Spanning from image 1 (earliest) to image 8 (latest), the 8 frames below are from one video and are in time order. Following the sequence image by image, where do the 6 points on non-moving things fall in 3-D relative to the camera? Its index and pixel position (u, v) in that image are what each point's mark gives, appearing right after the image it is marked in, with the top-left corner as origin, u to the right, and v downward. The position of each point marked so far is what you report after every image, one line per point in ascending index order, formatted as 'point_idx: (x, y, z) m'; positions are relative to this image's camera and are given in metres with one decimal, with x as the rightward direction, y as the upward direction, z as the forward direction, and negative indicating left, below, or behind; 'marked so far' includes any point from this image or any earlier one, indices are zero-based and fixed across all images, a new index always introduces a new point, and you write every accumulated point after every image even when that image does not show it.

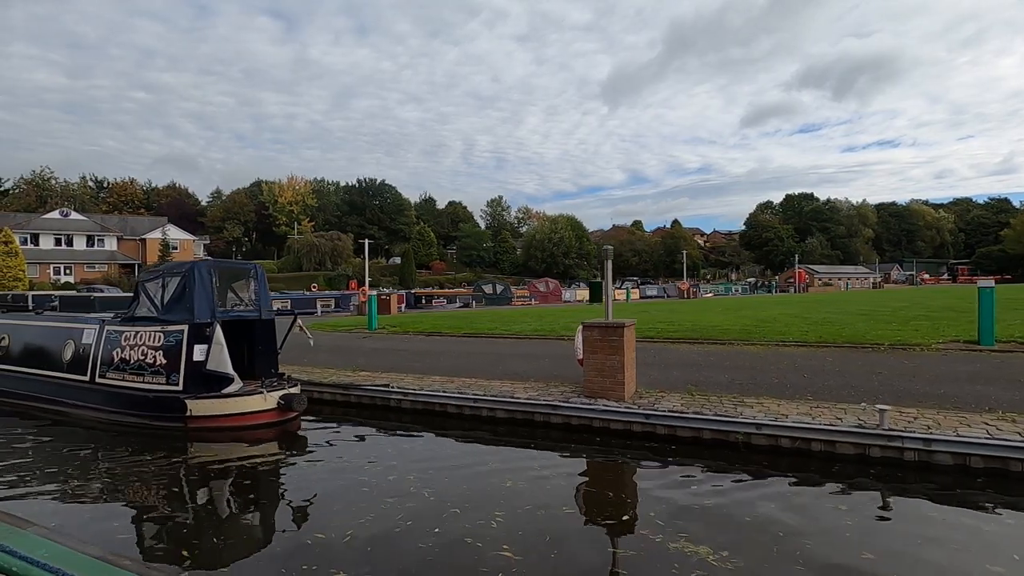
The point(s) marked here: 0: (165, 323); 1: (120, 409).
0: (-5.3, -0.6, +9.7) m
1: (-6.3, -1.9, +10.1) m
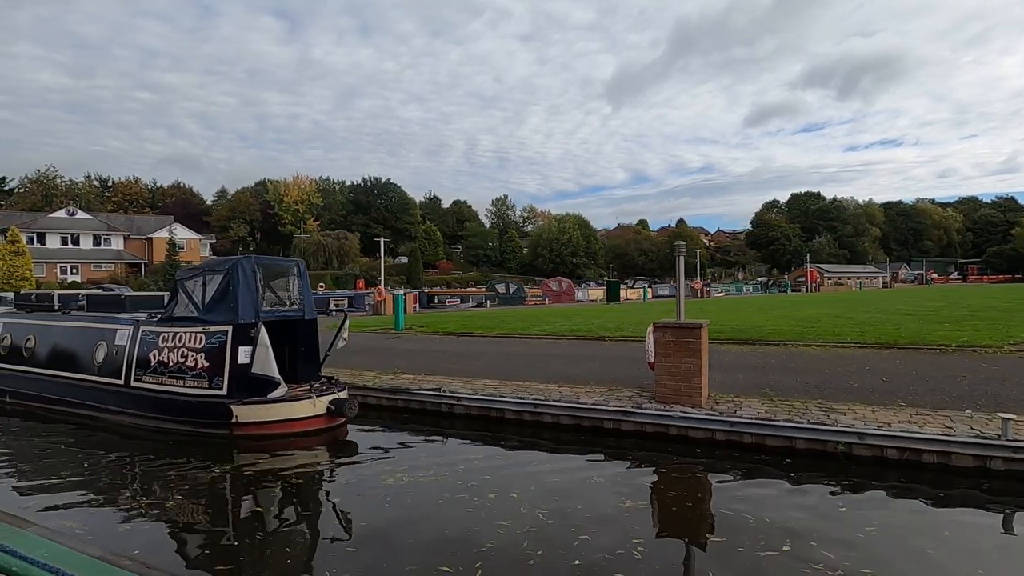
0: (-4.4, -0.5, +9.2) m
1: (-5.4, -1.9, +9.5) m
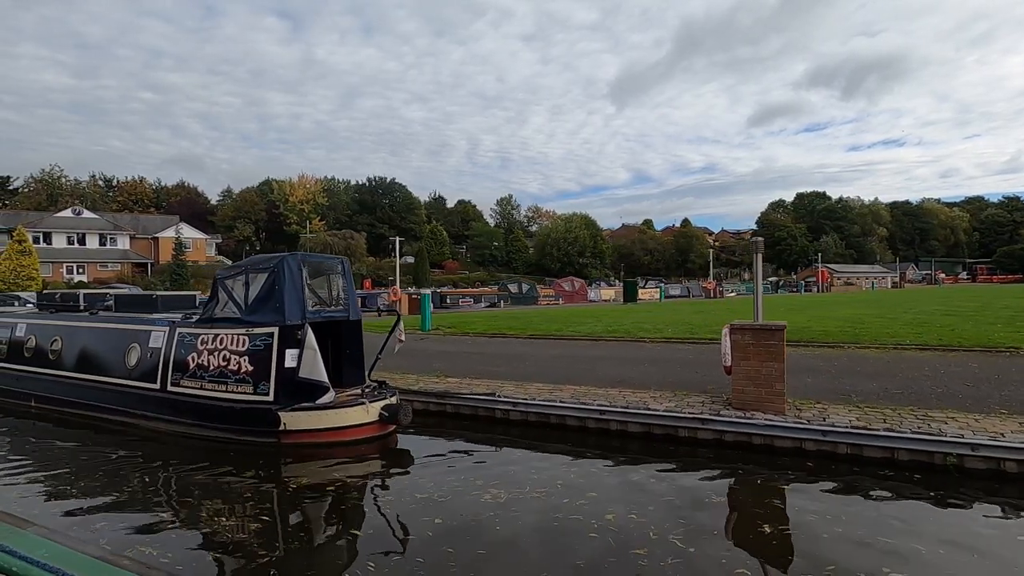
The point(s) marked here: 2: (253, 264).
0: (-3.6, -0.5, +8.6) m
1: (-4.5, -1.9, +9.0) m
2: (-3.6, +0.3, +8.8) m
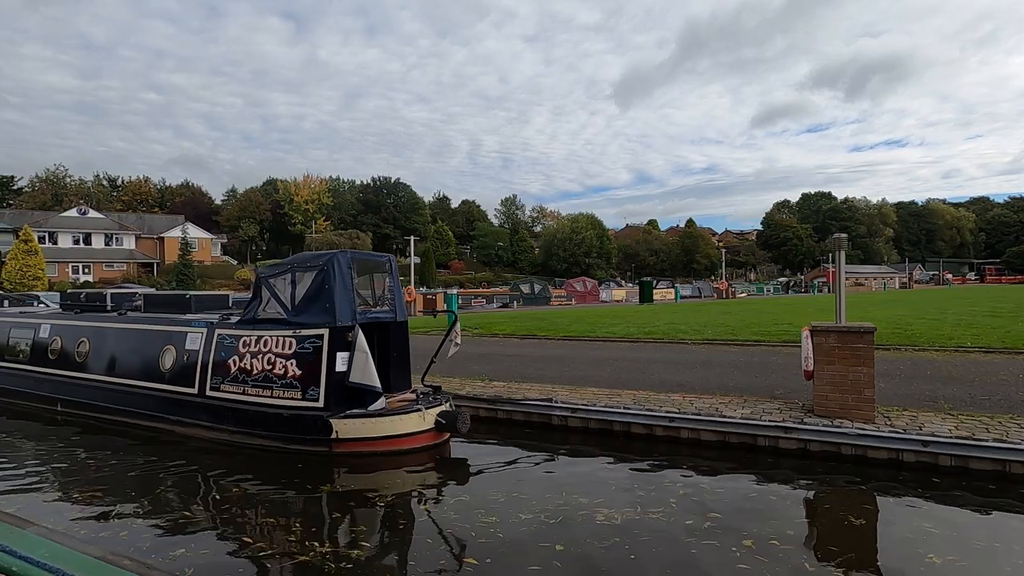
0: (-2.8, -0.5, +8.1) m
1: (-3.7, -1.9, +8.5) m
2: (-2.8, +0.3, +8.3) m
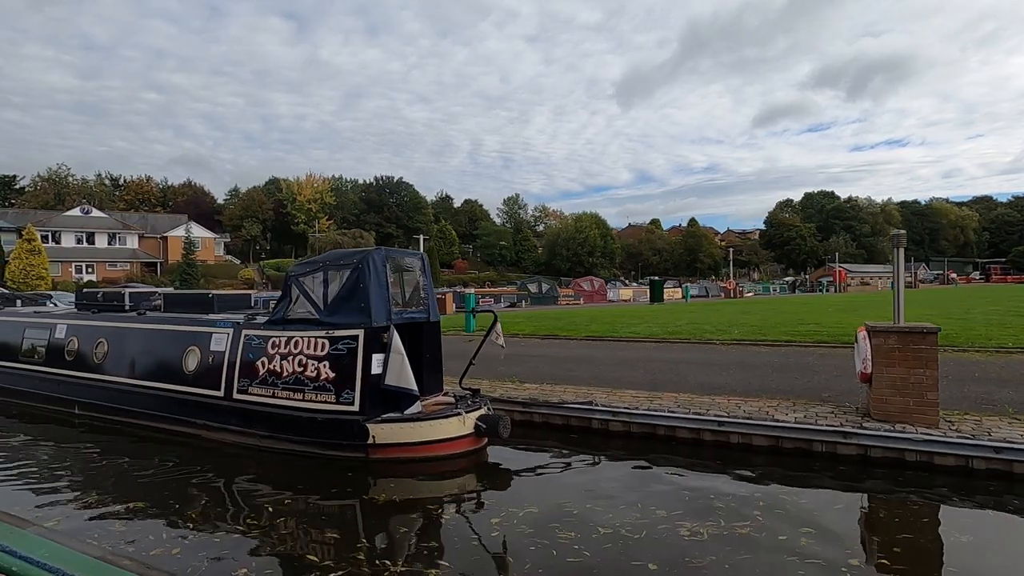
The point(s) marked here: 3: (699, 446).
0: (-2.2, -0.5, +7.8) m
1: (-3.2, -1.9, +8.1) m
2: (-2.2, +0.4, +7.9) m
3: (+2.3, -2.0, +7.8) m
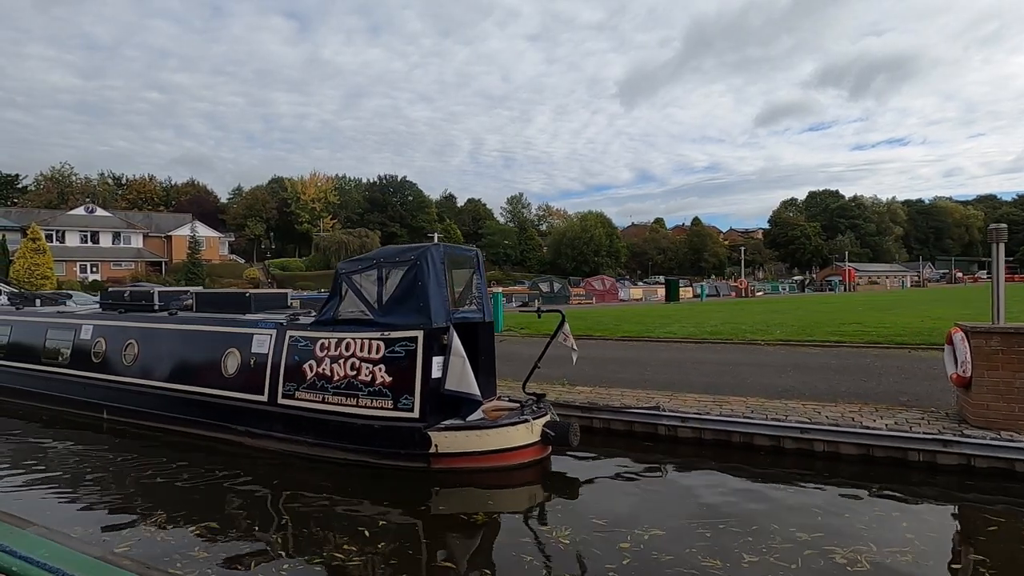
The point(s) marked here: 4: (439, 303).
0: (-1.5, -0.5, +7.3) m
1: (-2.4, -1.9, +7.7) m
2: (-1.5, +0.4, +7.5) m
3: (+3.1, -1.9, +7.3) m
4: (-0.8, -0.2, +7.3) m
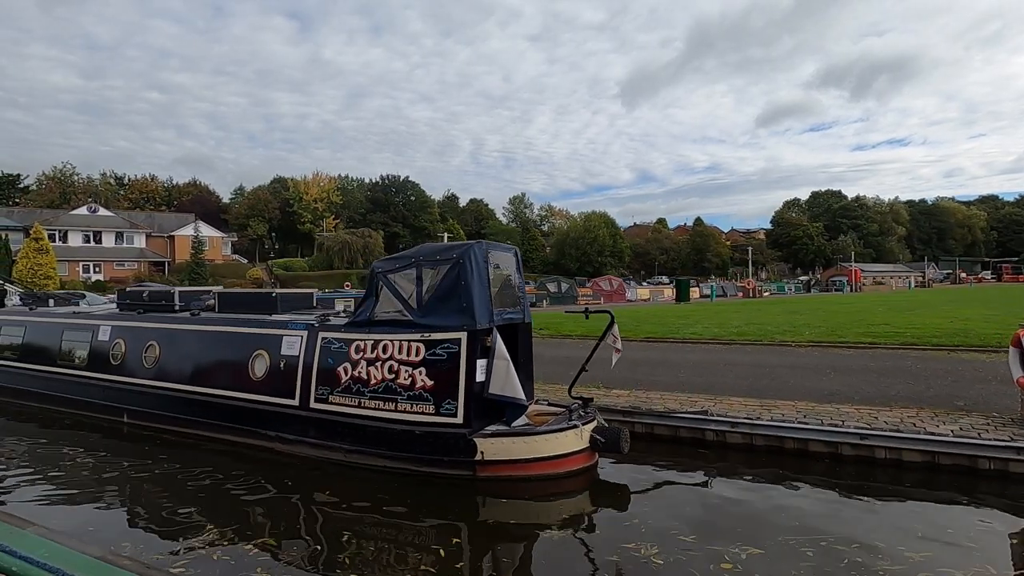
0: (-1.0, -0.5, +7.0) m
1: (-1.9, -1.8, +7.4) m
2: (-0.9, +0.4, +7.2) m
3: (+3.6, -1.9, +7.0) m
4: (-0.3, -0.2, +7.0) m
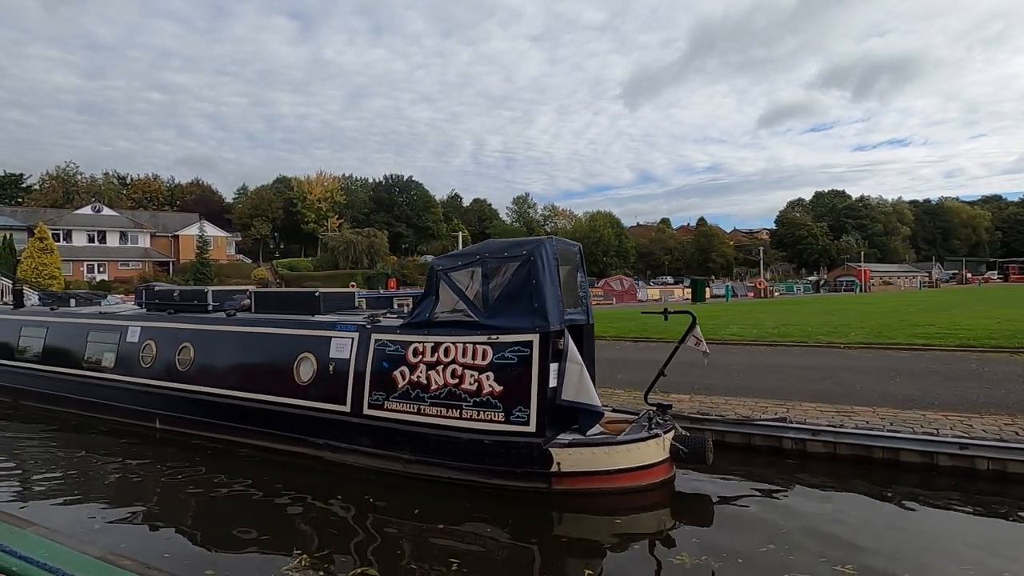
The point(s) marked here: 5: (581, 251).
0: (-0.2, -0.5, +6.6) m
1: (-1.1, -1.8, +6.9) m
2: (-0.2, +0.4, +6.7) m
3: (+4.4, -1.9, +6.5) m
4: (+0.4, -0.2, +6.5) m
5: (+0.8, +0.4, +7.6) m
